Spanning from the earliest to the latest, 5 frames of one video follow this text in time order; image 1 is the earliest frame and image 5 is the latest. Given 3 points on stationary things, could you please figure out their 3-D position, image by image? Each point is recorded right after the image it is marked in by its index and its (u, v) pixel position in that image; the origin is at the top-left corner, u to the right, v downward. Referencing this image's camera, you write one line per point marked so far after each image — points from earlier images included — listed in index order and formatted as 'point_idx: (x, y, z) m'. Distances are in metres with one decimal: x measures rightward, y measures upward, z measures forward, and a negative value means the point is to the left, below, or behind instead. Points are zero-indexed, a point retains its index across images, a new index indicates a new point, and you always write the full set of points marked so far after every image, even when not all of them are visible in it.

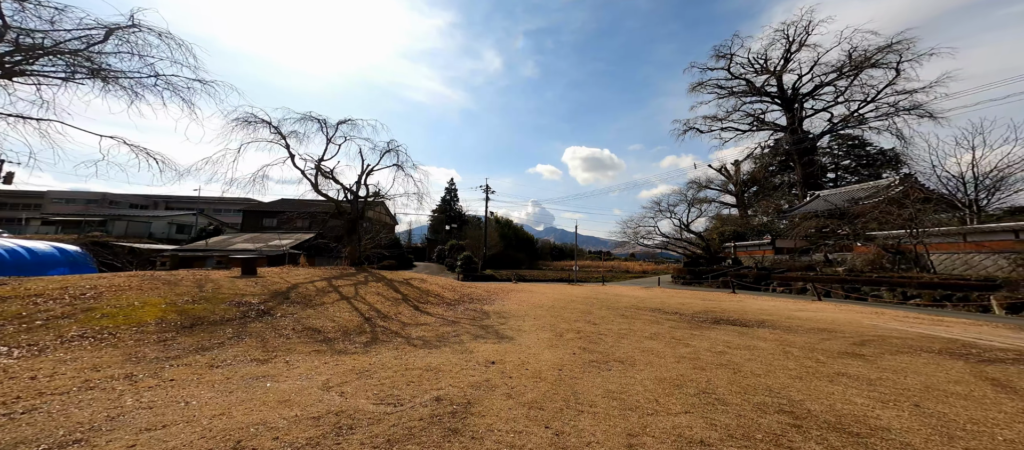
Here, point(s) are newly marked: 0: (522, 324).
0: (+0.2, -2.3, +7.4) m
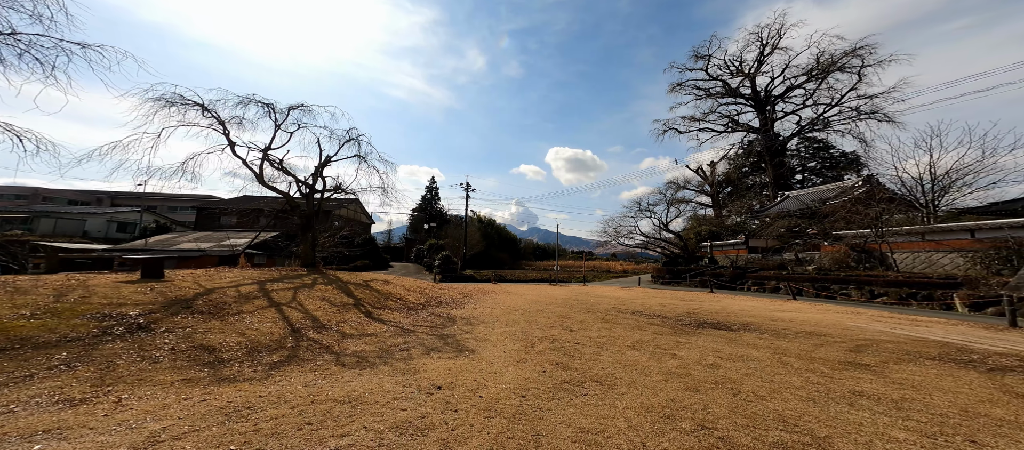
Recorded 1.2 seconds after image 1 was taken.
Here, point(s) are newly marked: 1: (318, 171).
0: (-0.4, -2.2, +6.6) m
1: (-6.4, +1.7, +10.8) m
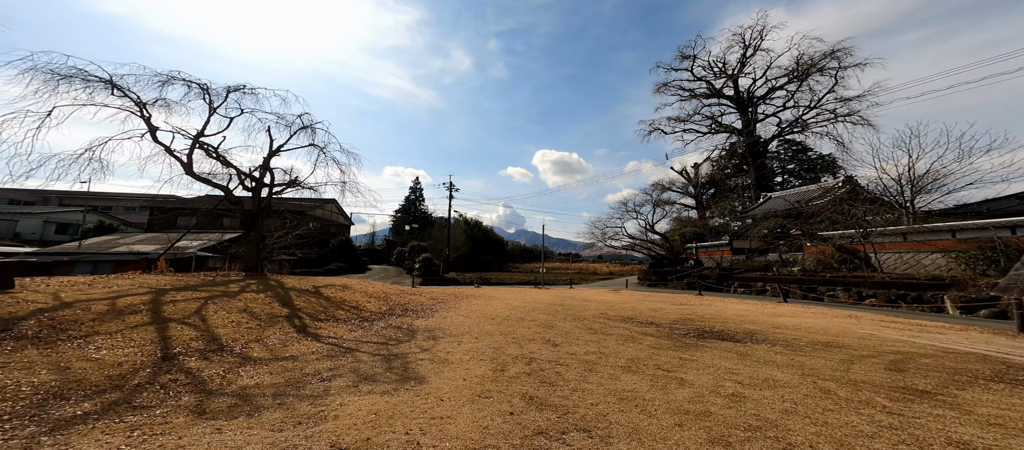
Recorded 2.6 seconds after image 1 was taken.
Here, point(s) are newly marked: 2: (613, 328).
0: (-0.9, -2.0, +5.4) m
1: (-7.0, +1.7, +9.4) m
2: (+2.3, -2.4, +7.5) m
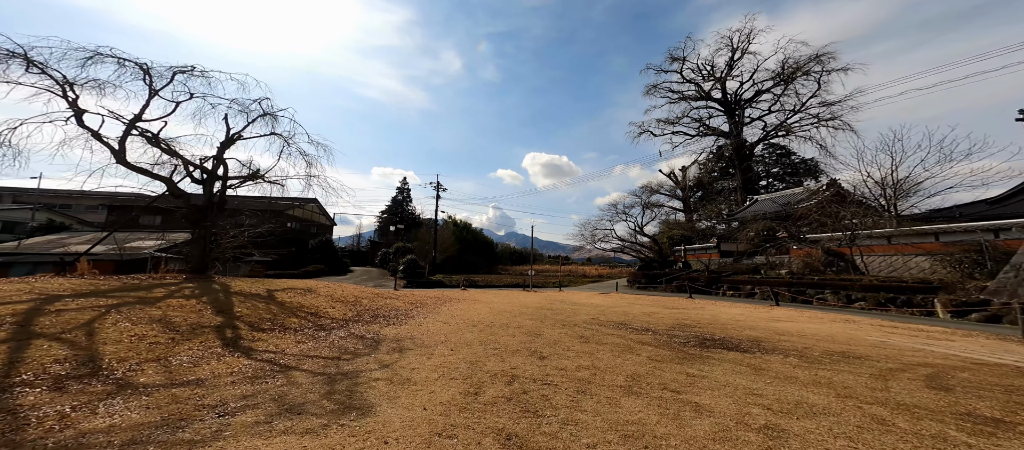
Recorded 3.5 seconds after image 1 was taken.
0: (-1.2, -1.9, +4.6) m
1: (-7.4, +1.9, +8.3) m
2: (+1.9, -2.3, +6.8) m
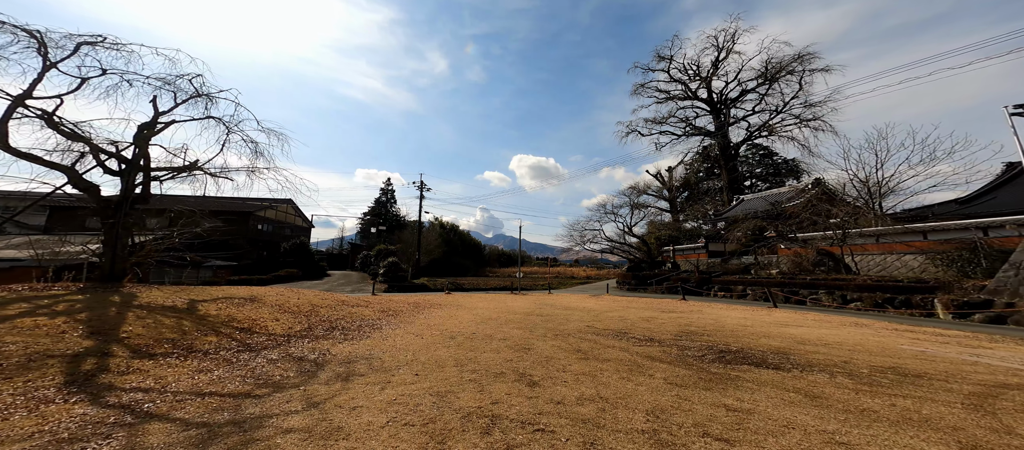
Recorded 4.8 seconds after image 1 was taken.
0: (-1.4, -1.8, +3.3) m
1: (-7.8, +2.0, +6.9) m
2: (+1.6, -2.2, +5.7) m
